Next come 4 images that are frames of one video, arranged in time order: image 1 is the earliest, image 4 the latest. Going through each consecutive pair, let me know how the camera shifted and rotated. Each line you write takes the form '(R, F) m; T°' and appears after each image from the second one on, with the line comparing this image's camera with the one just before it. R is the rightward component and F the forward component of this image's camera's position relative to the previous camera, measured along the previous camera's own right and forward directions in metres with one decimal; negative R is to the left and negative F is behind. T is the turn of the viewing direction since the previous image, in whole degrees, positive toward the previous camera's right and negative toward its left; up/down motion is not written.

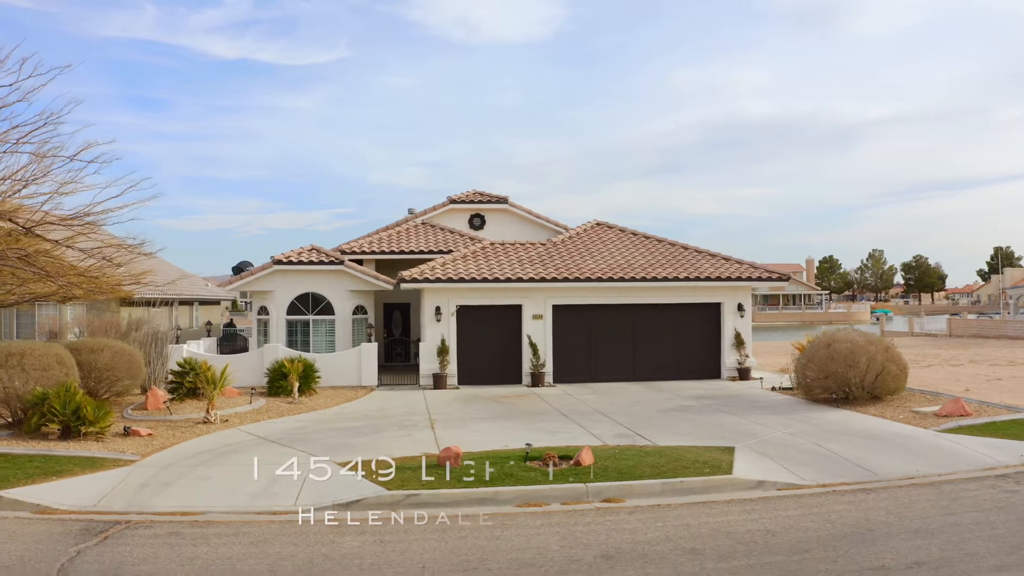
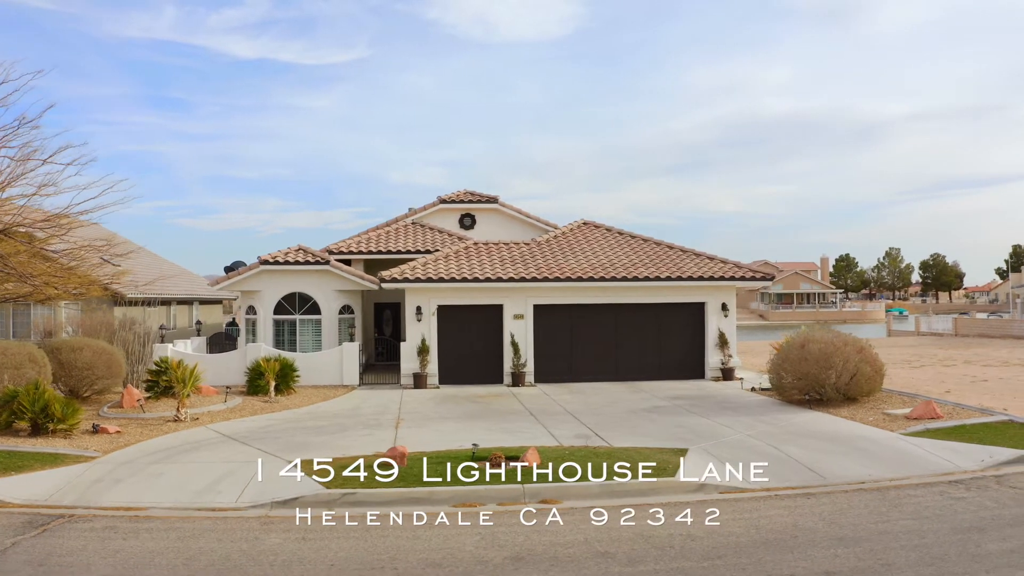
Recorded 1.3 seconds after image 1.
(+1.3, 0.0) m; -3°
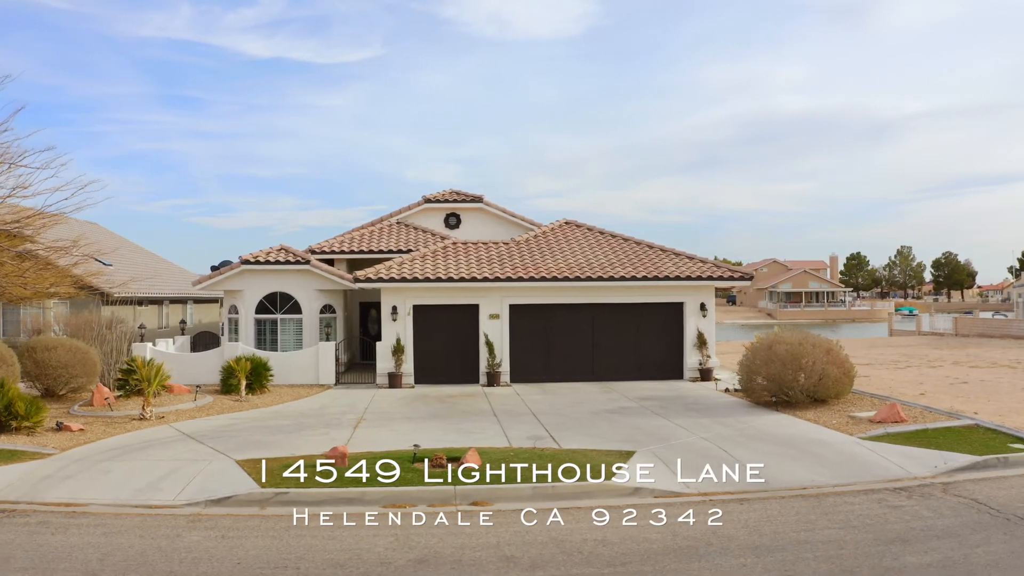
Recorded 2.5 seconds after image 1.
(+1.3, +0.1) m; -2°
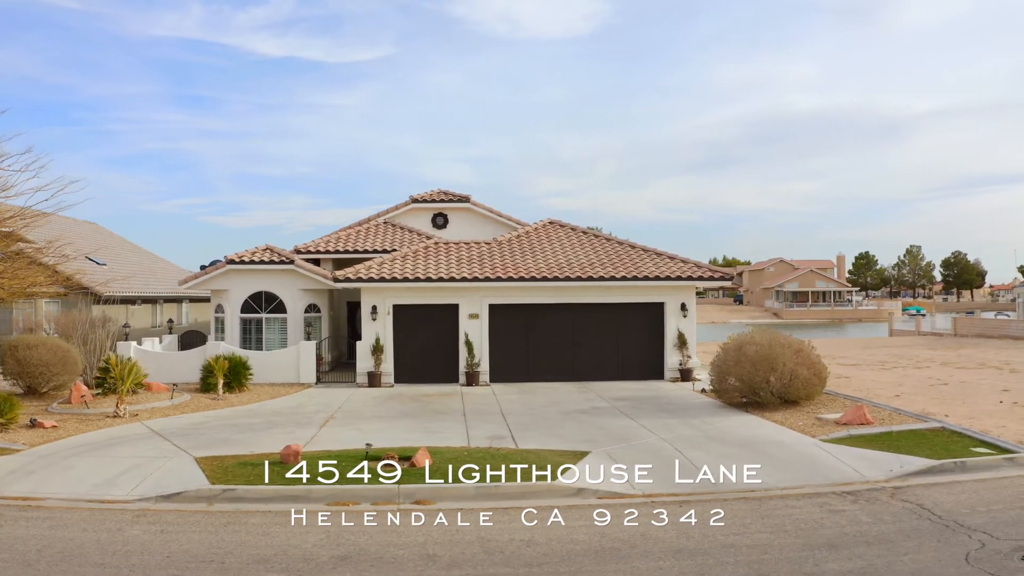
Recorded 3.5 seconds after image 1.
(+1.1, 0.0) m; -2°
